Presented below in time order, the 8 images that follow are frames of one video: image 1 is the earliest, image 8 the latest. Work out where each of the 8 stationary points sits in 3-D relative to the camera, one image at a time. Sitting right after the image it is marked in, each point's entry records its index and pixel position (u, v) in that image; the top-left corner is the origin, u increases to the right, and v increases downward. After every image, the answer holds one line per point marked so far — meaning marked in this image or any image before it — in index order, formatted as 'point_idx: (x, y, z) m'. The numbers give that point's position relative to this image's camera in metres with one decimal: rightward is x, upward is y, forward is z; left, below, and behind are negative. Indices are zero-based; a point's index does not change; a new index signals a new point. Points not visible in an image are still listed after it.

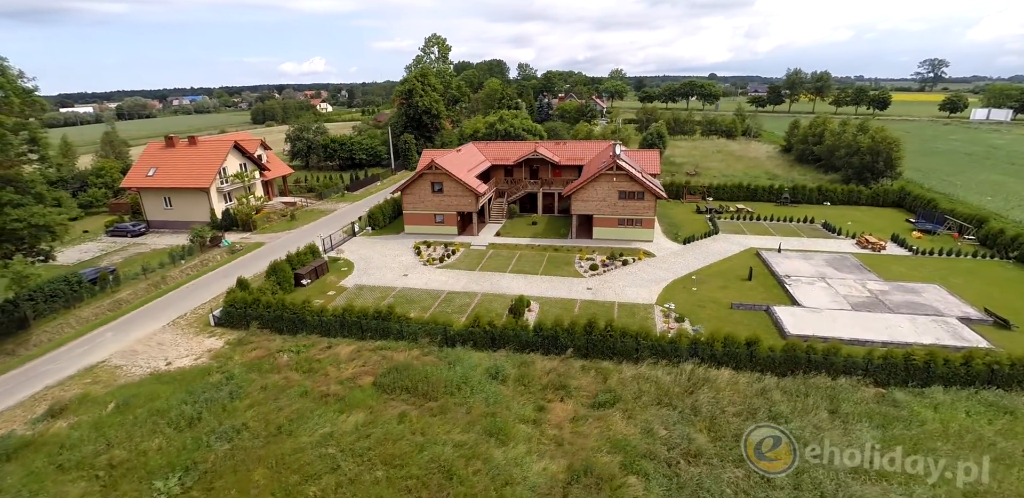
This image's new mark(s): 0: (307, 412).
0: (-7.5, -6.1, +18.4) m
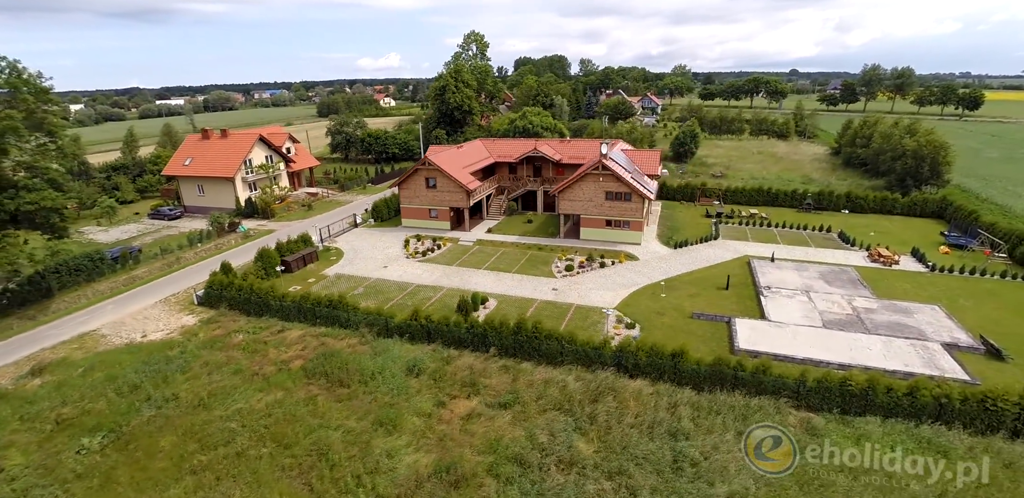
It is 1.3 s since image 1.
0: (-11.1, -5.6, +19.8) m
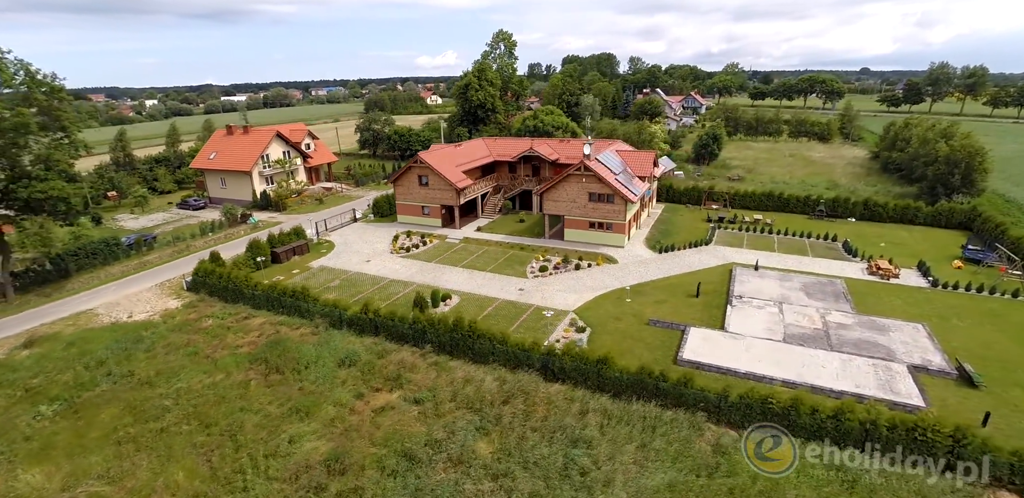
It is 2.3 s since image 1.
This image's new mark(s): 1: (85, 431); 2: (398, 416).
0: (-14.1, -5.2, +21.2) m
1: (-15.6, -6.6, +18.0) m
2: (-4.1, -6.1, +17.9) m
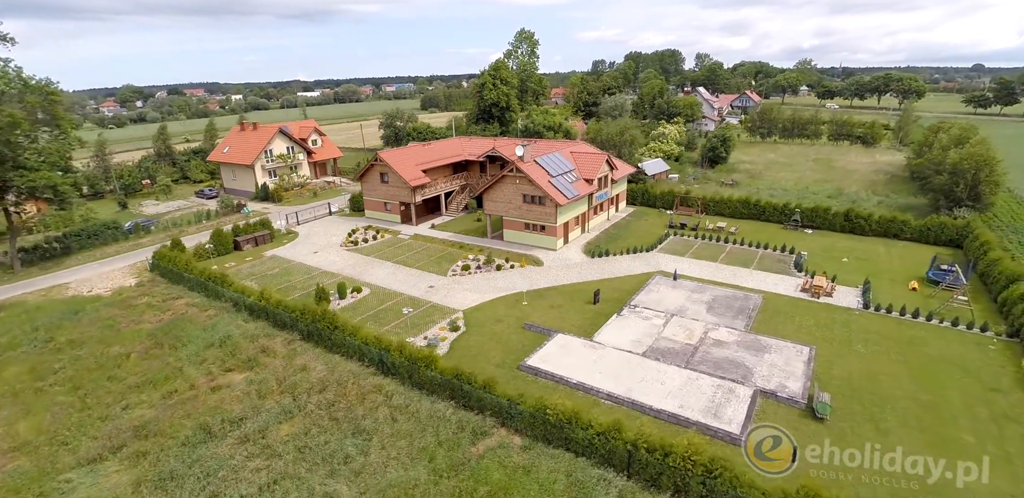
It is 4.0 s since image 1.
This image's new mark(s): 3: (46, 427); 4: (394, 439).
0: (-20.8, -4.4, +24.3) m
1: (-22.7, -5.8, +21.3) m
2: (-11.4, -5.8, +19.7) m
3: (-17.3, -6.6, +18.3) m
4: (-4.1, -6.5, +17.0) m
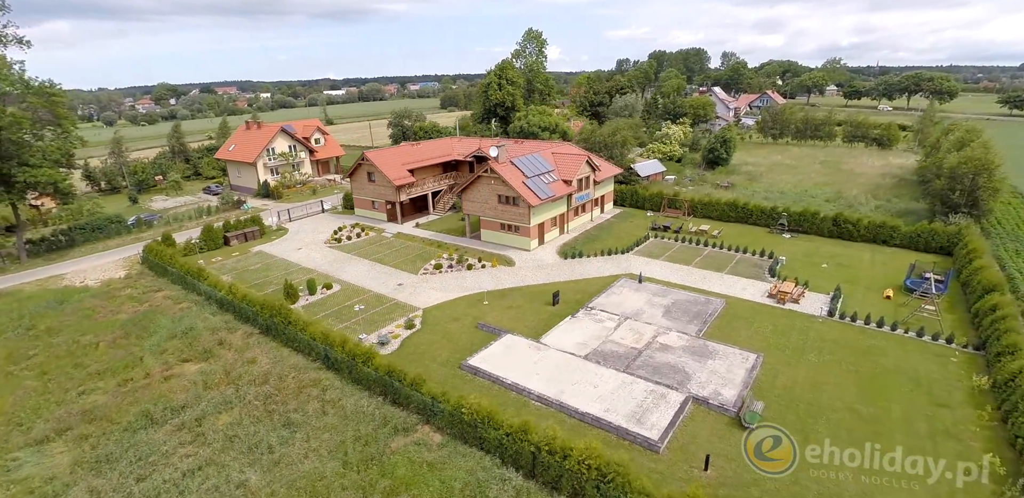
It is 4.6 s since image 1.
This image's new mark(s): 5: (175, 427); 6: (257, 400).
0: (-23.2, -4.1, +25.7) m
1: (-25.3, -5.5, +22.9) m
2: (-14.0, -5.7, +20.6) m
3: (-20.0, -6.3, +19.6) m
4: (-6.9, -6.5, +17.6) m
5: (-12.6, -6.6, +18.3) m
6: (-10.0, -5.9, +19.3) m
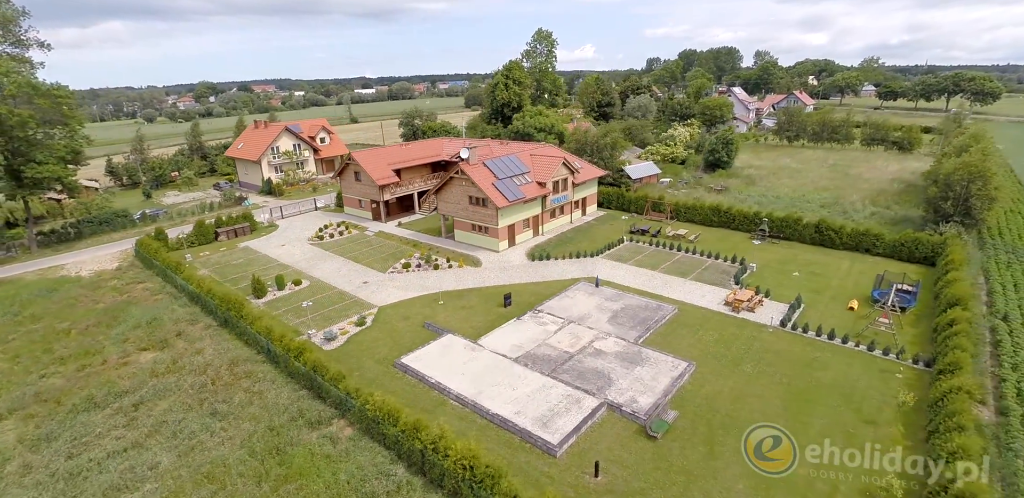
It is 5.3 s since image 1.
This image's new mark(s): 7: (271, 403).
0: (-25.9, -3.7, +27.7) m
1: (-28.3, -5.0, +24.9) m
2: (-17.2, -5.5, +22.0) m
3: (-23.3, -6.0, +21.3) m
4: (-10.3, -6.5, +18.6) m
5: (-15.9, -6.4, +19.6) m
6: (-13.3, -5.8, +20.5) m
7: (-9.4, -6.0, +19.3) m
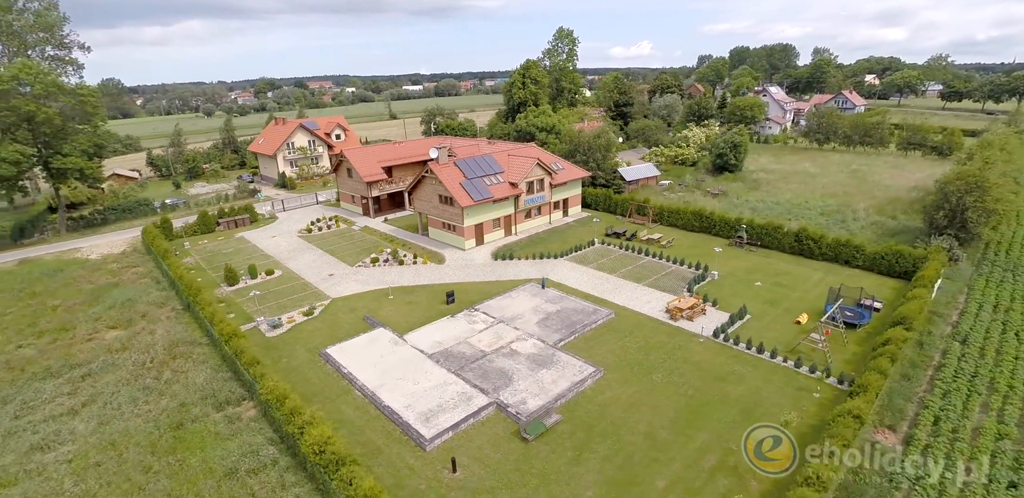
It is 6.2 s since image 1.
0: (-29.2, -2.7, +31.0) m
1: (-31.8, -4.0, +28.5) m
2: (-21.1, -4.9, +24.6) m
3: (-27.2, -5.2, +24.5) m
4: (-14.6, -6.1, +20.4) m
5: (-20.1, -5.9, +22.0) m
6: (-17.3, -5.3, +22.6) m
7: (-13.7, -5.7, +21.1) m
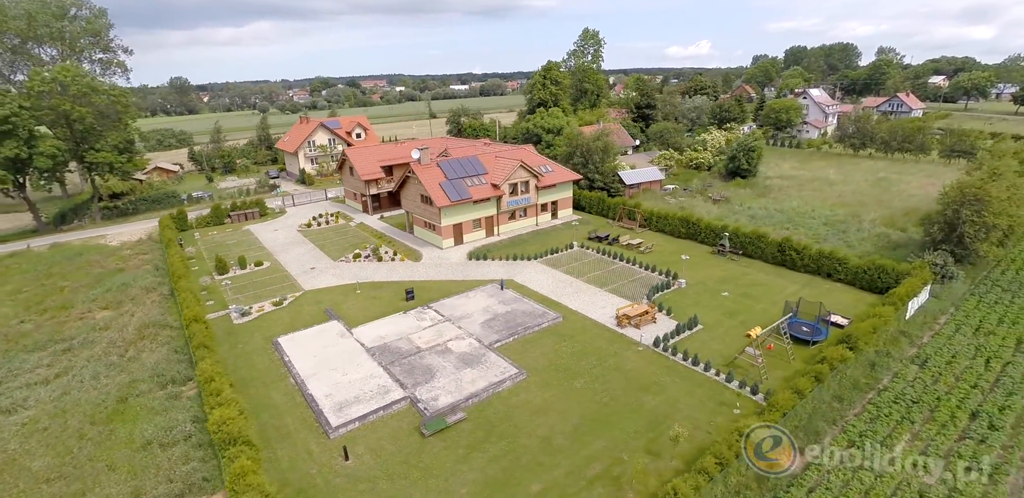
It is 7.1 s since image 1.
0: (-31.4, -1.8, +34.5) m
1: (-34.3, -2.9, +32.3) m
2: (-24.1, -4.2, +27.3) m
3: (-30.2, -4.3, +27.8) m
4: (-18.0, -5.7, +22.6) m
5: (-23.3, -5.2, +24.6) m
6: (-20.5, -4.8, +25.0) m
7: (-17.0, -5.2, +23.1) m
